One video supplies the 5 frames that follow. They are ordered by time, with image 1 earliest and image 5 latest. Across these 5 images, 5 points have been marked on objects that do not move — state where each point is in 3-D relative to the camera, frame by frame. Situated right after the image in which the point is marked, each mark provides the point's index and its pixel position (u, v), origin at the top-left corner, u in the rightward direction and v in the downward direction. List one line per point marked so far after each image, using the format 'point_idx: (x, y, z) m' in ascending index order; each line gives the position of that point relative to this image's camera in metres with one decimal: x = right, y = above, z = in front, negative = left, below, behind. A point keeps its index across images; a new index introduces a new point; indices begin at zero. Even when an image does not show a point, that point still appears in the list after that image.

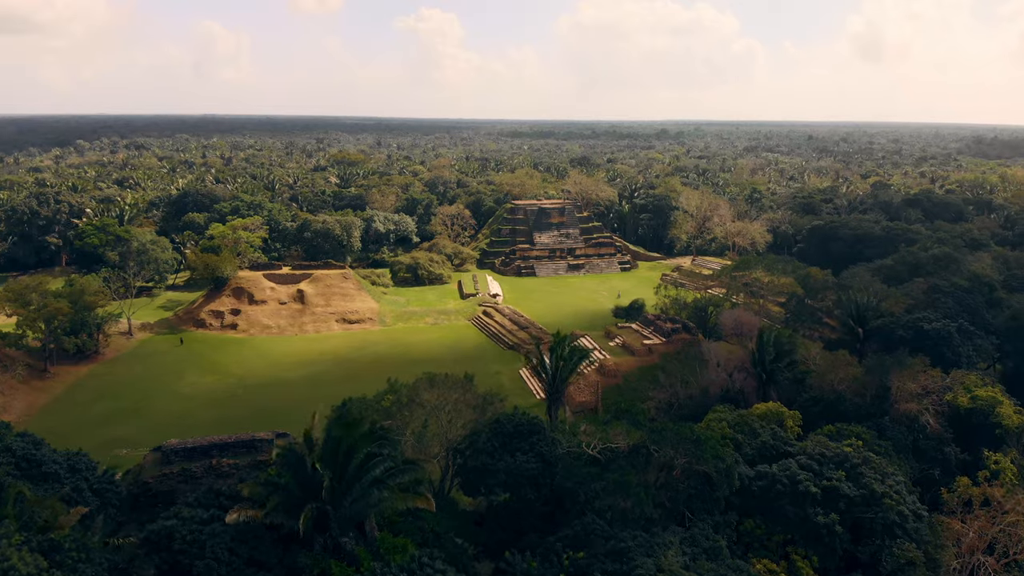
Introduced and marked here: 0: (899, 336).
0: (+9.7, -1.3, +19.6) m
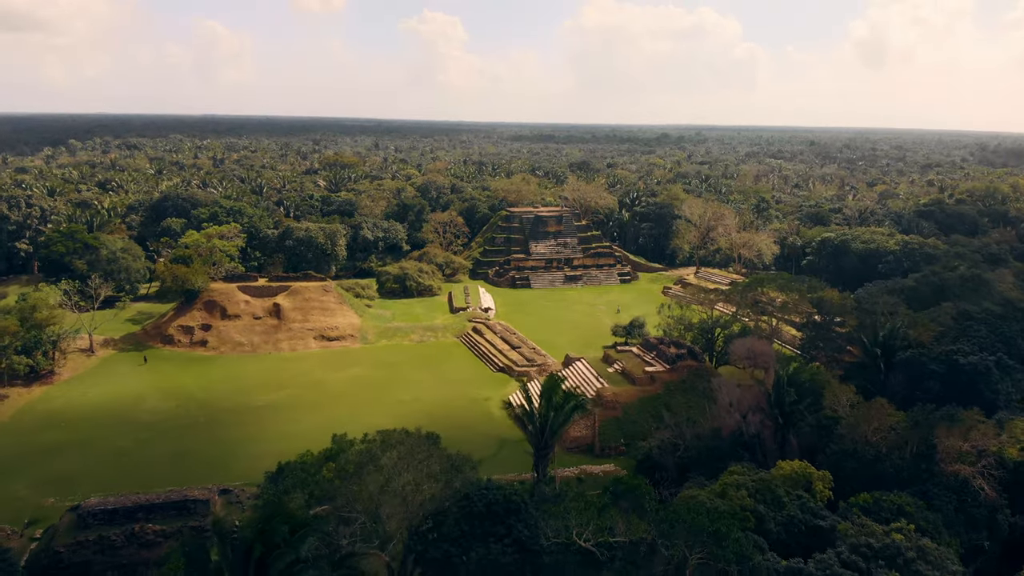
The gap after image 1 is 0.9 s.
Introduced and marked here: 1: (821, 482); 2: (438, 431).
0: (+9.4, -1.9, +17.6) m
1: (+4.5, -2.9, +11.5) m
2: (-1.9, -3.6, +19.9) m
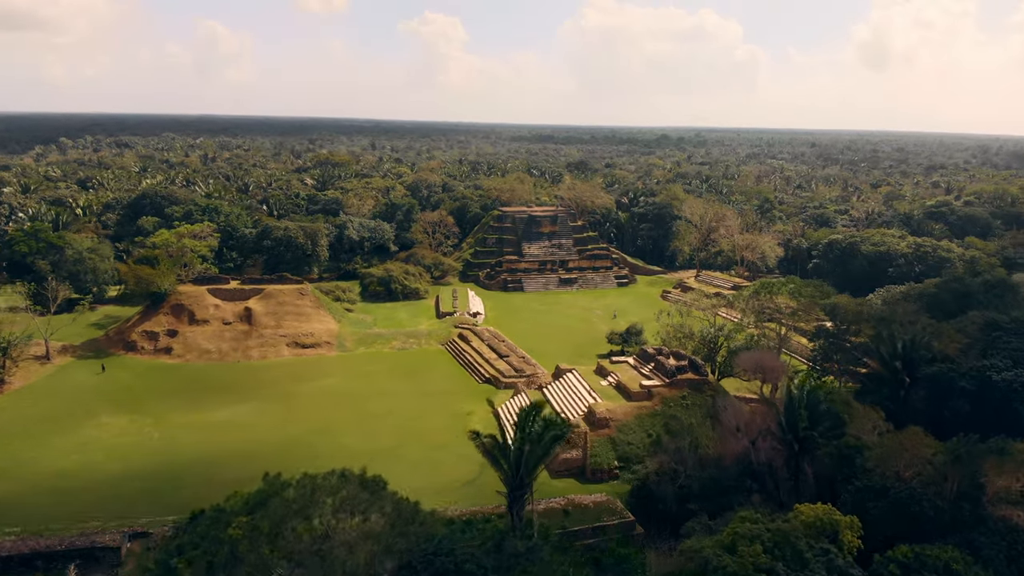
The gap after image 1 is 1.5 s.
0: (+9.0, -2.0, +15.8) m
1: (+4.1, -3.0, +9.7) m
2: (-2.3, -3.7, +18.1) m
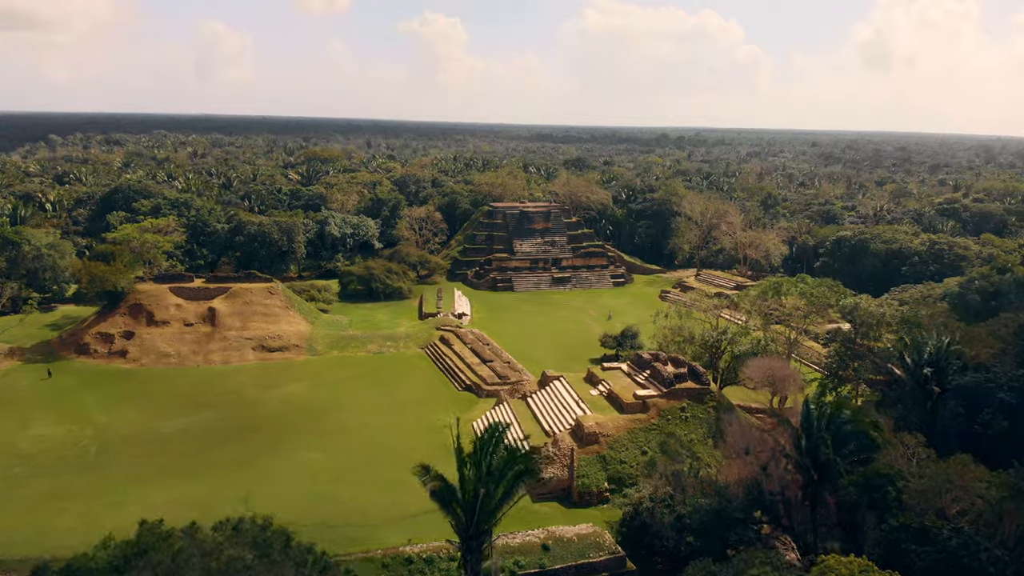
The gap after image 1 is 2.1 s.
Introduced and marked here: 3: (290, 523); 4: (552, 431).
0: (+8.6, -2.0, +13.8) m
1: (+3.7, -2.9, +7.7) m
2: (-2.7, -3.7, +16.1) m
3: (-3.9, -4.2, +13.9) m
4: (+0.8, -3.0, +16.3) m
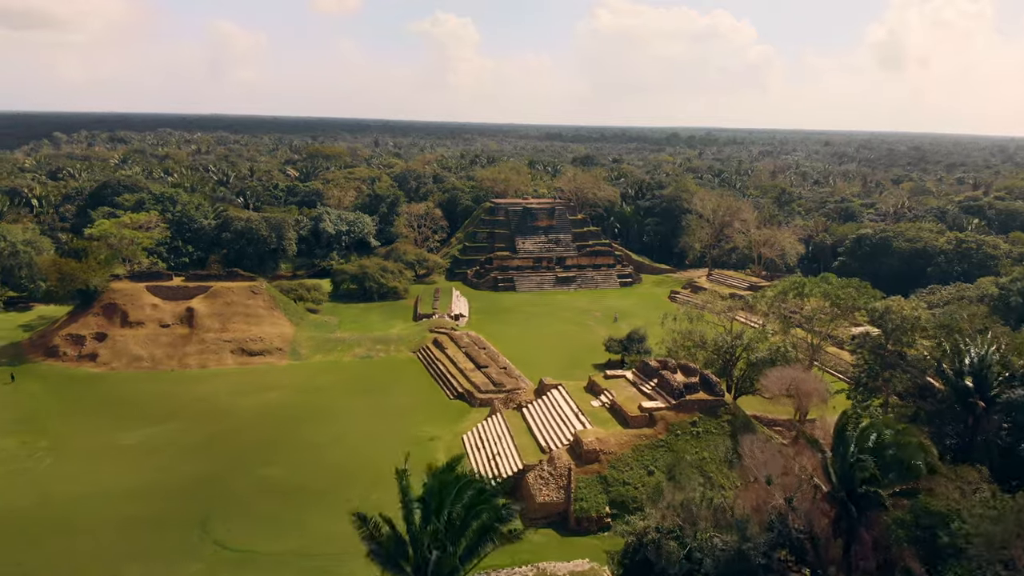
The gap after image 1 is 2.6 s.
0: (+8.4, -2.0, +12.1) m
1: (+3.4, -2.9, +6.0) m
2: (-2.9, -3.7, +14.5) m
3: (-4.1, -4.2, +12.3) m
4: (+0.7, -3.0, +14.7) m
